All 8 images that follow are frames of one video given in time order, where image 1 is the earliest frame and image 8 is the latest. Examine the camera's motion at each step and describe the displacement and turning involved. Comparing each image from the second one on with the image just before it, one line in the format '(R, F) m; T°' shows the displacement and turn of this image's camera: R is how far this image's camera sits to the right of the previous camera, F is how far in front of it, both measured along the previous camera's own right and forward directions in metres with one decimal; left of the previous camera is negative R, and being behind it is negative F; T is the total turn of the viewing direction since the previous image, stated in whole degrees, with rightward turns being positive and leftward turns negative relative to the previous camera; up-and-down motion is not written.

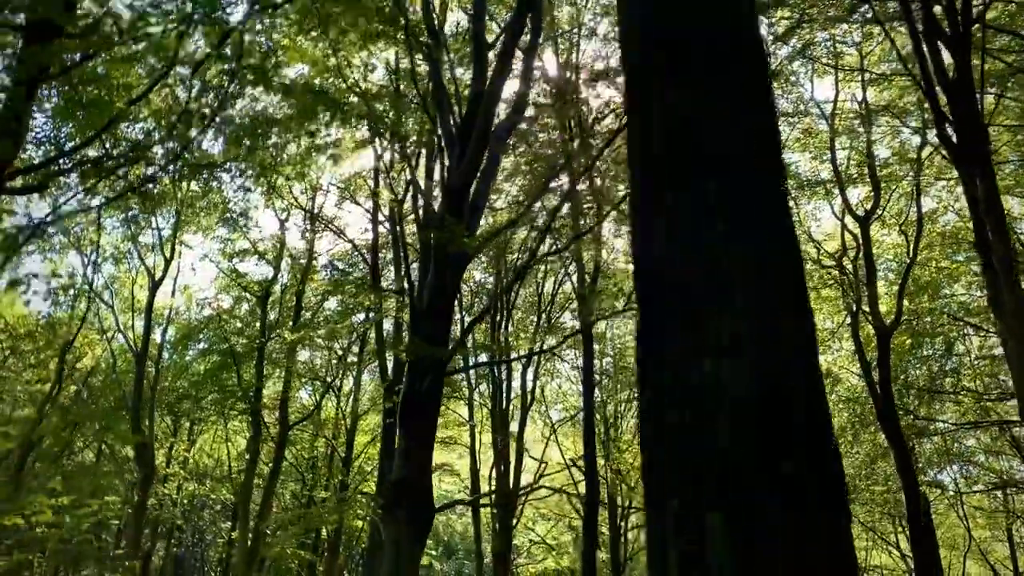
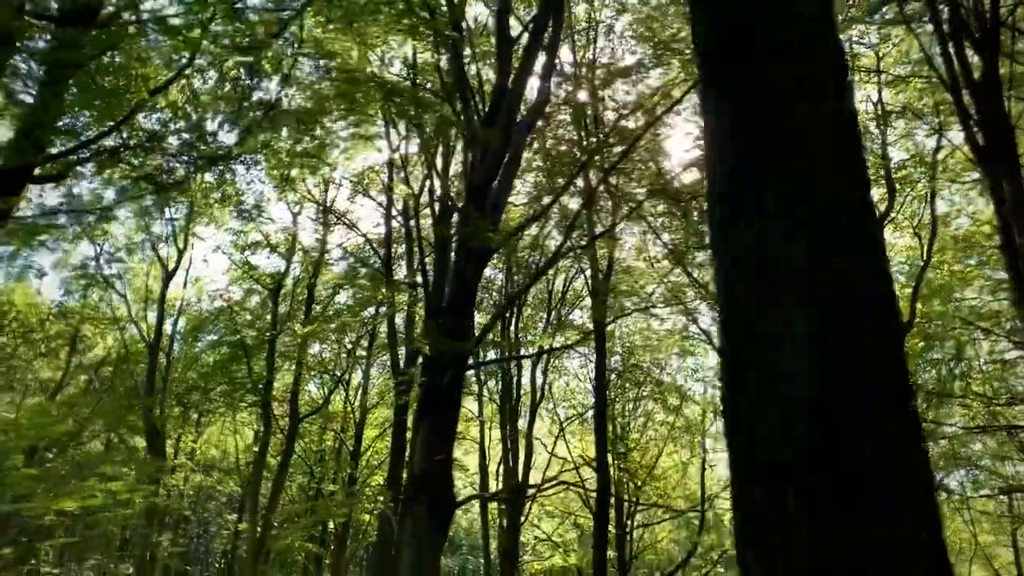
(-0.2, 0.0) m; 0°
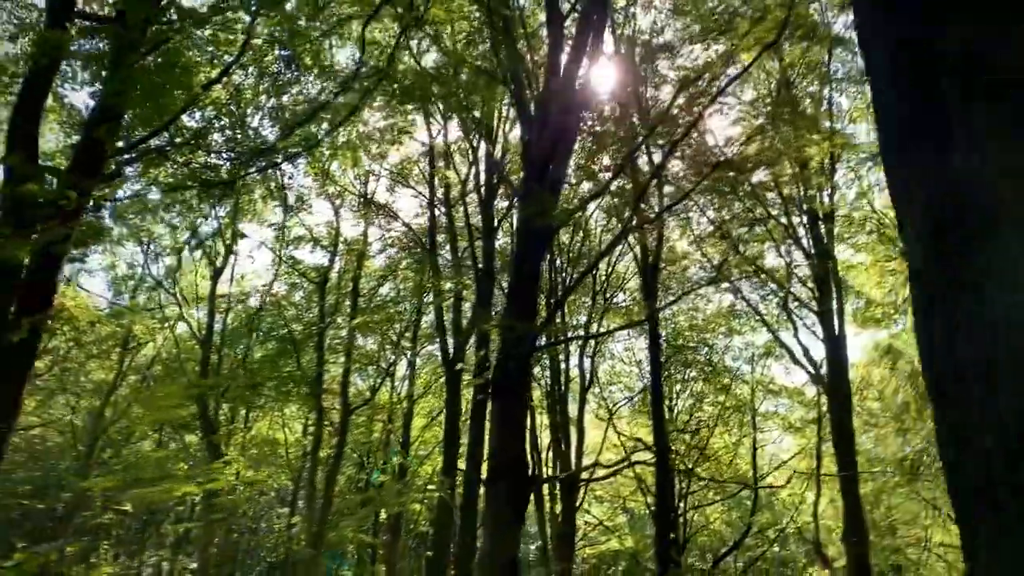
(-0.3, +0.1) m; -2°
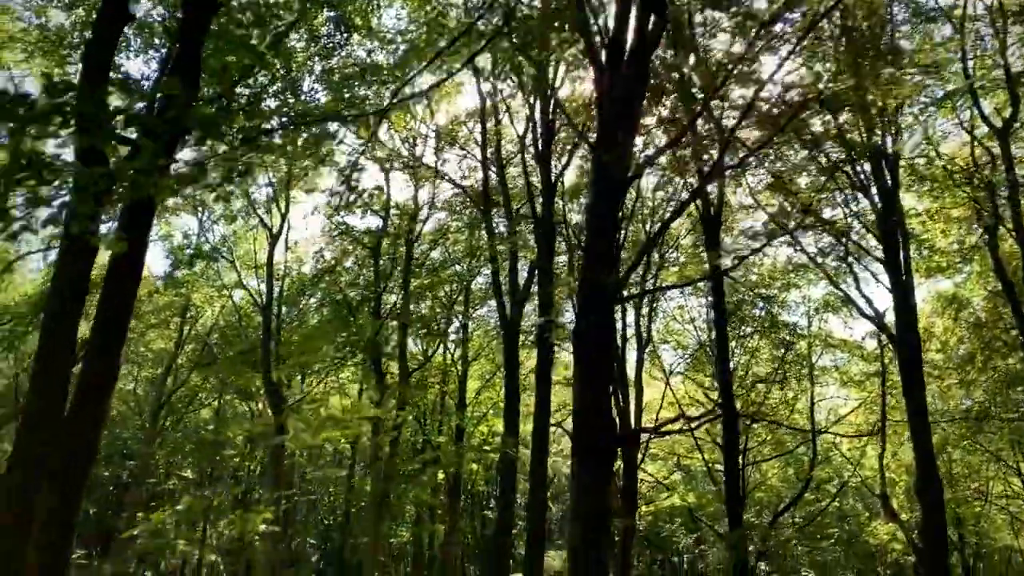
(-0.4, +0.1) m; -2°
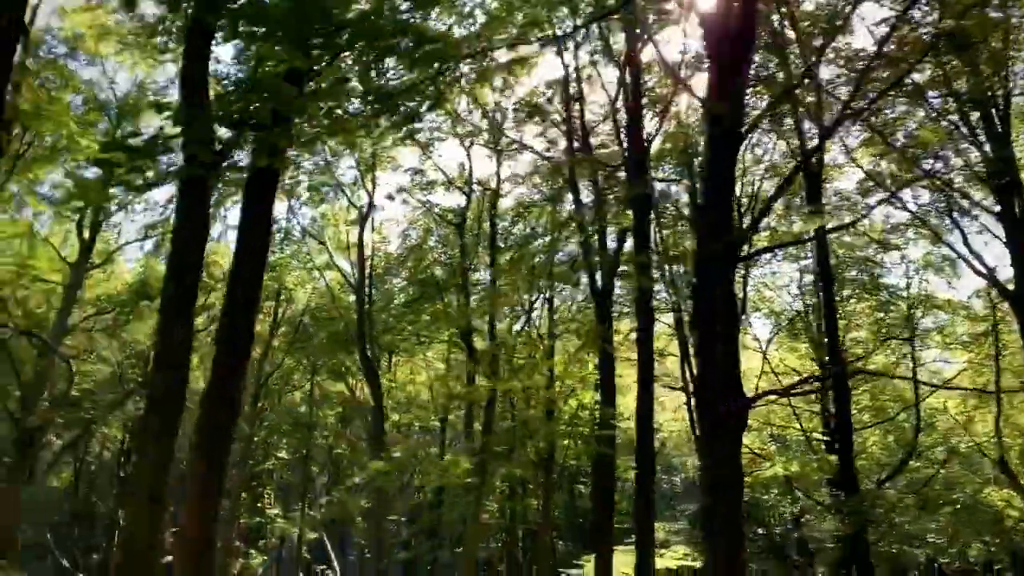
(-0.4, +0.1) m; -5°
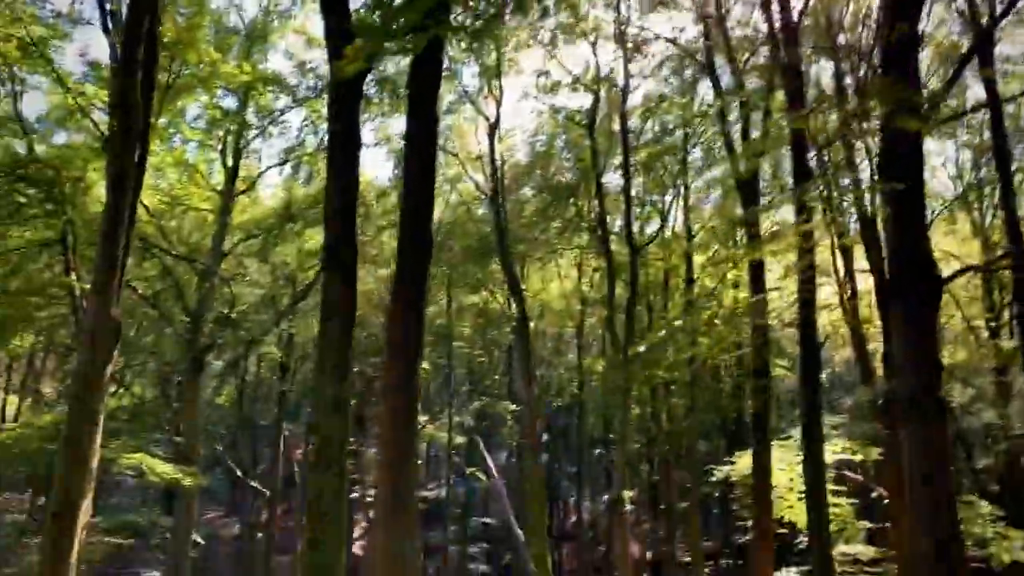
(-0.4, +0.1) m; -8°
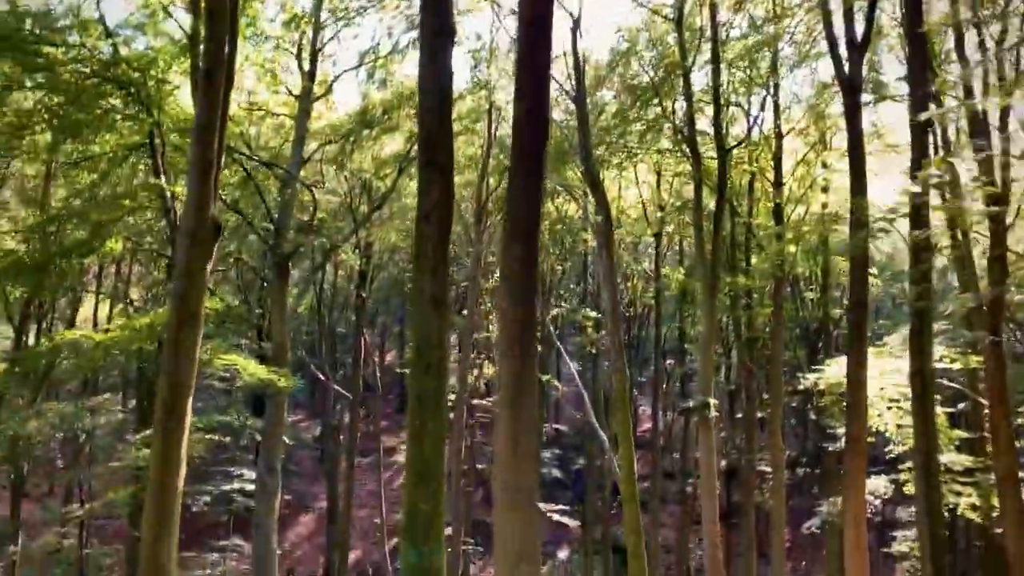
(-0.3, +0.2) m; -4°
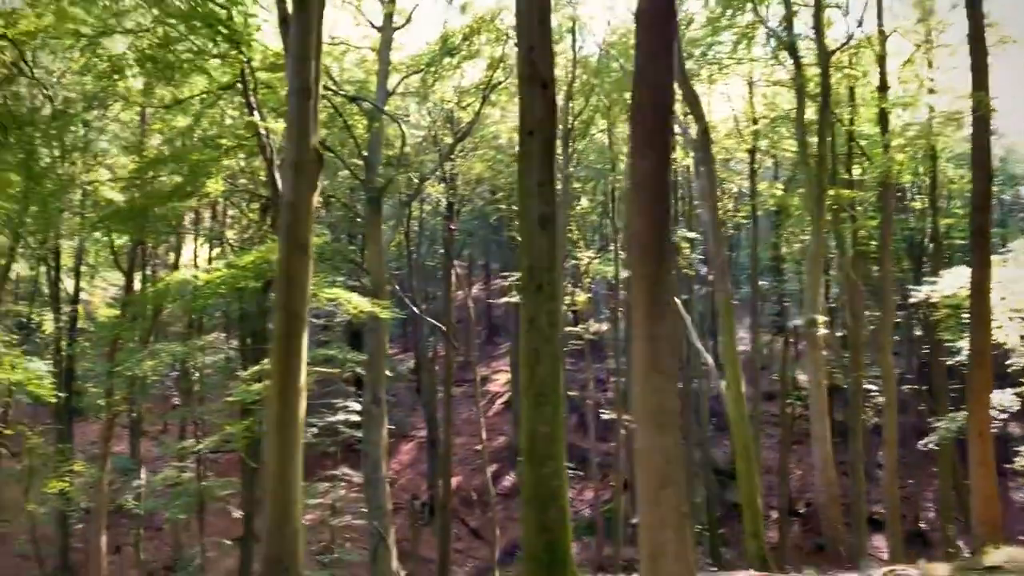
(-0.3, +0.2) m; -5°
